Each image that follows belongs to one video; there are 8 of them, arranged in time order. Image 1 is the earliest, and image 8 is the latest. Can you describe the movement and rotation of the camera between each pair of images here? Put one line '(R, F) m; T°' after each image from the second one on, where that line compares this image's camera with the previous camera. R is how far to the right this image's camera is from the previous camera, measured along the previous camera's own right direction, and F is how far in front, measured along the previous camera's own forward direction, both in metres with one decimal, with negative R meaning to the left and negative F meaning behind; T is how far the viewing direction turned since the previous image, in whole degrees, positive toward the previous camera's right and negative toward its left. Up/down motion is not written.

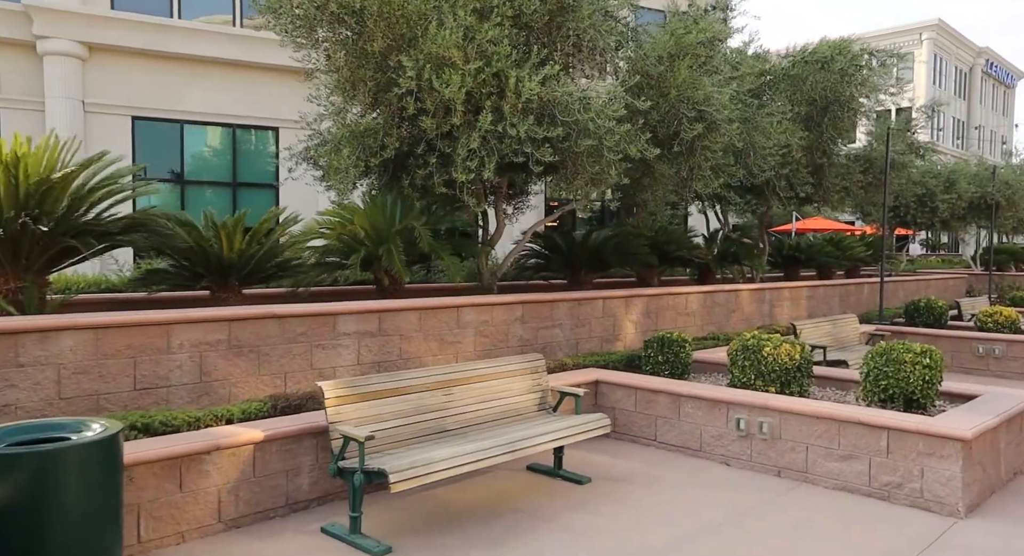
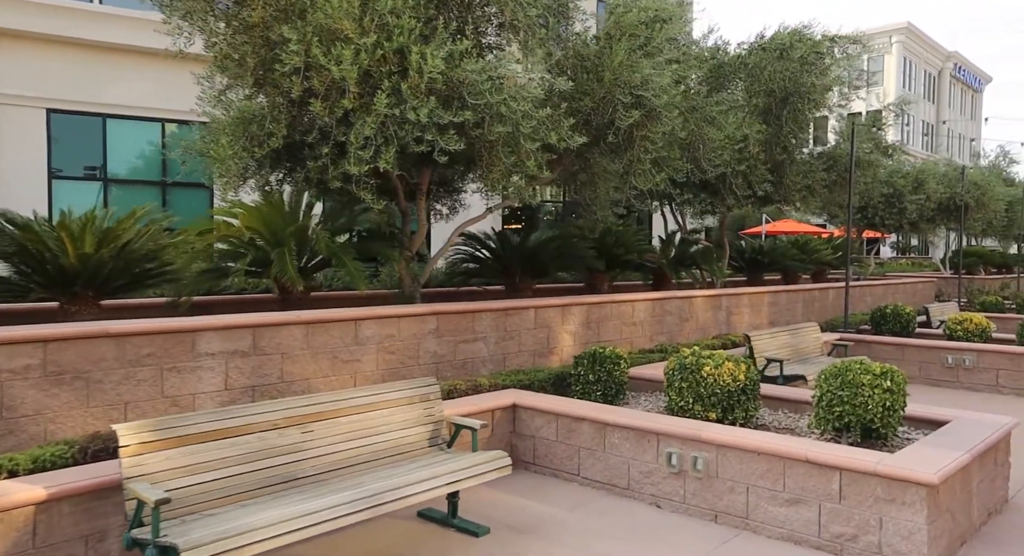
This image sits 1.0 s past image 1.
(+0.6, +0.9) m; +2°
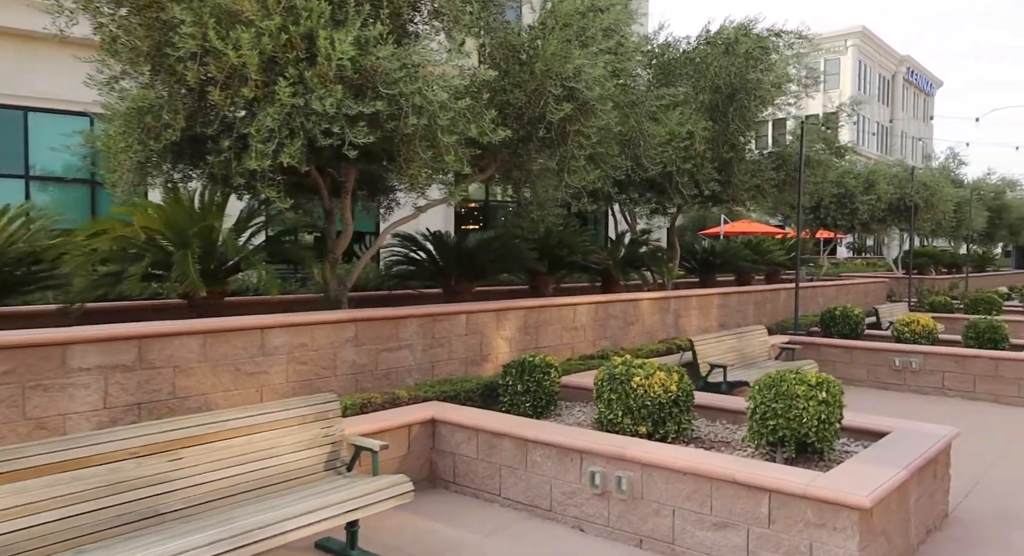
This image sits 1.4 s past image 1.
(+0.3, +0.4) m; +3°
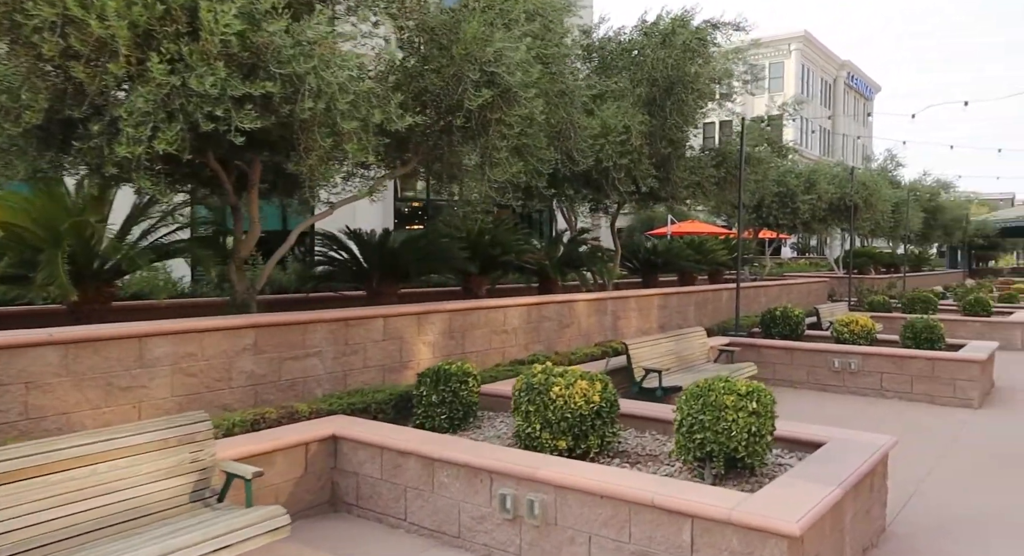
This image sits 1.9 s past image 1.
(+0.3, +0.5) m; +4°
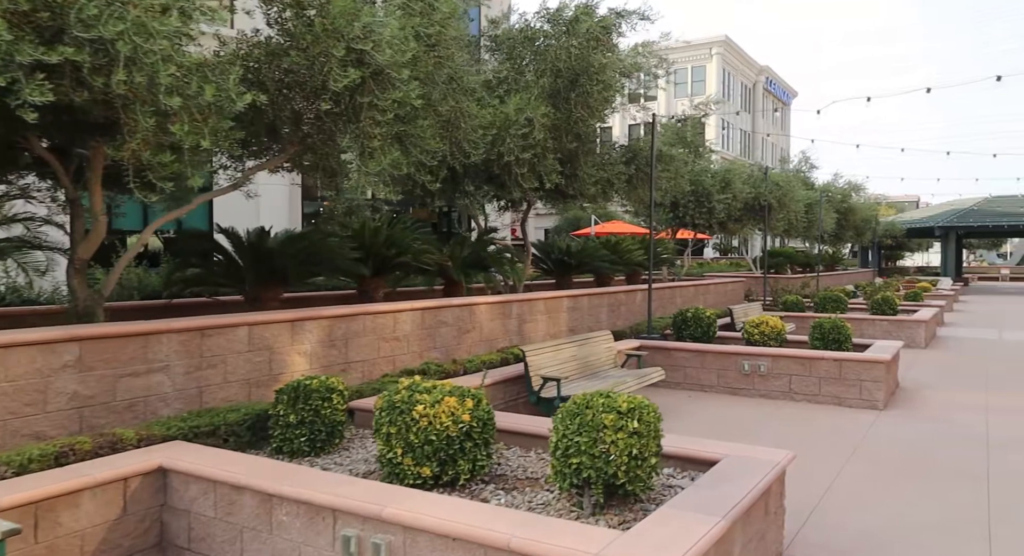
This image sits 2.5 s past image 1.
(+0.4, +0.6) m; +5°
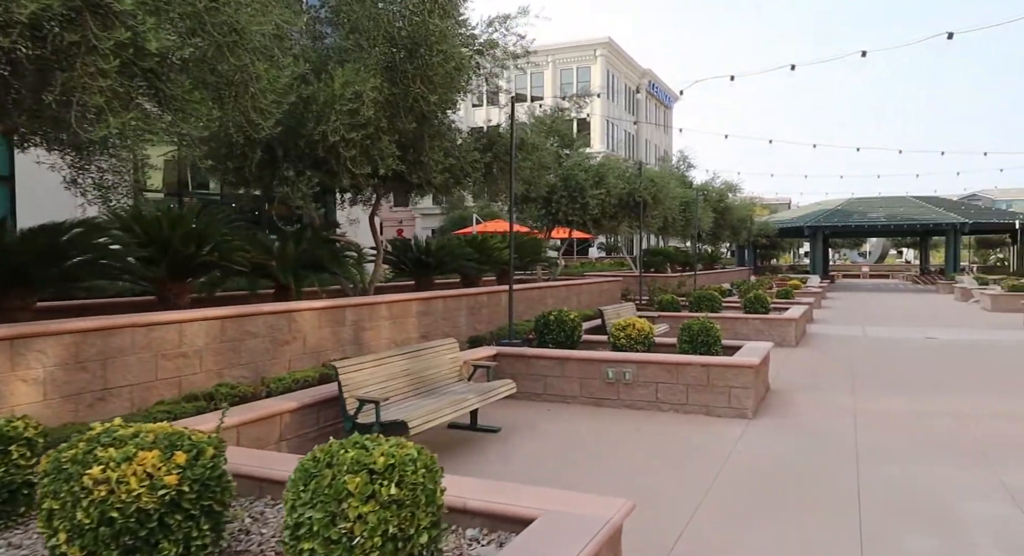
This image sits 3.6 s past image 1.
(+0.7, +1.2) m; +8°
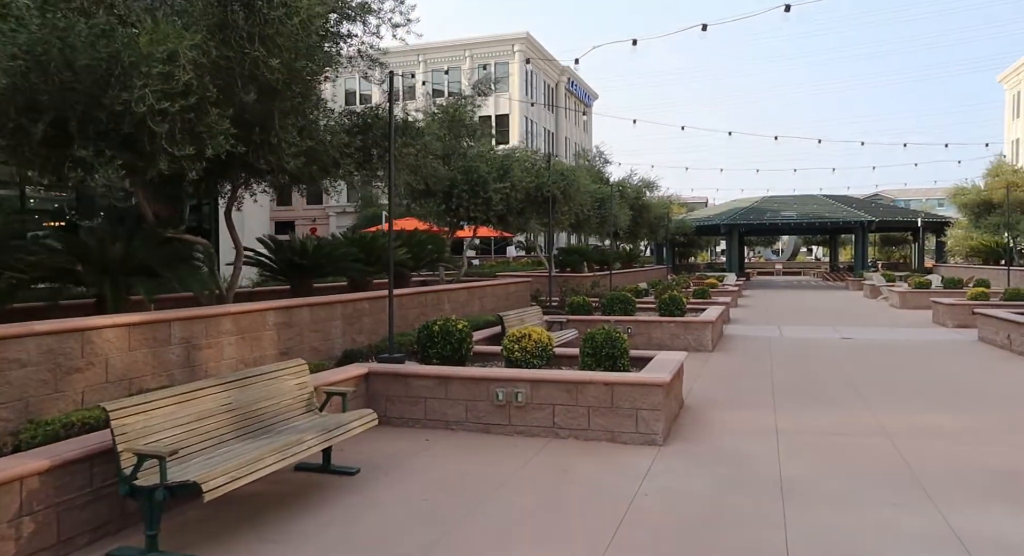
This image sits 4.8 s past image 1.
(+0.5, +1.4) m; +6°
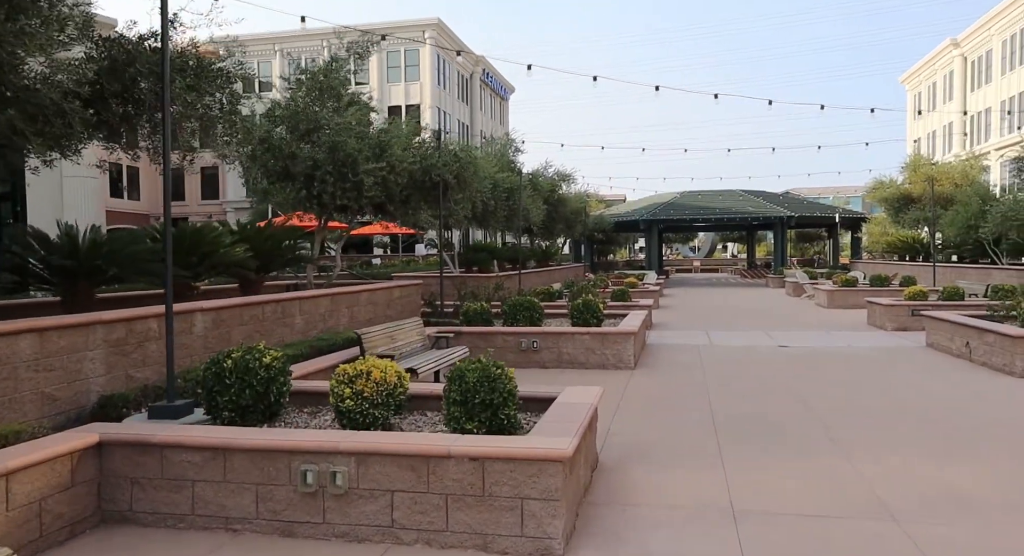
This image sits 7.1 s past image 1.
(+0.7, +2.9) m; +6°
